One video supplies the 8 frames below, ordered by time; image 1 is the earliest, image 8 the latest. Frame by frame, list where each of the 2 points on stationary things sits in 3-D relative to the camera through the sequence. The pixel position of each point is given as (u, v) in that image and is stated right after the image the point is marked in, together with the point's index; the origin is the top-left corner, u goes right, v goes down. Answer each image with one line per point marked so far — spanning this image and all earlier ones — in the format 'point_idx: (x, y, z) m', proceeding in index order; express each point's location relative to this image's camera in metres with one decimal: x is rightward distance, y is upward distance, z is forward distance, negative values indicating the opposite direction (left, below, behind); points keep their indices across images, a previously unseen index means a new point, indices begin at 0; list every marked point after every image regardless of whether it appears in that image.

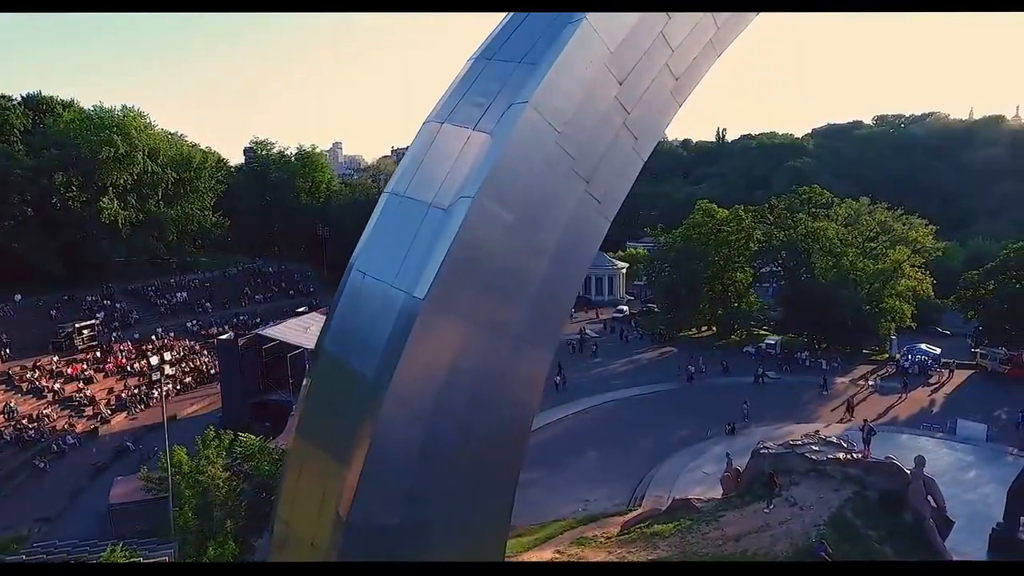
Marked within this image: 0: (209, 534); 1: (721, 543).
0: (-8.1, -6.6, +19.3) m
1: (+5.4, -6.6, +18.6) m
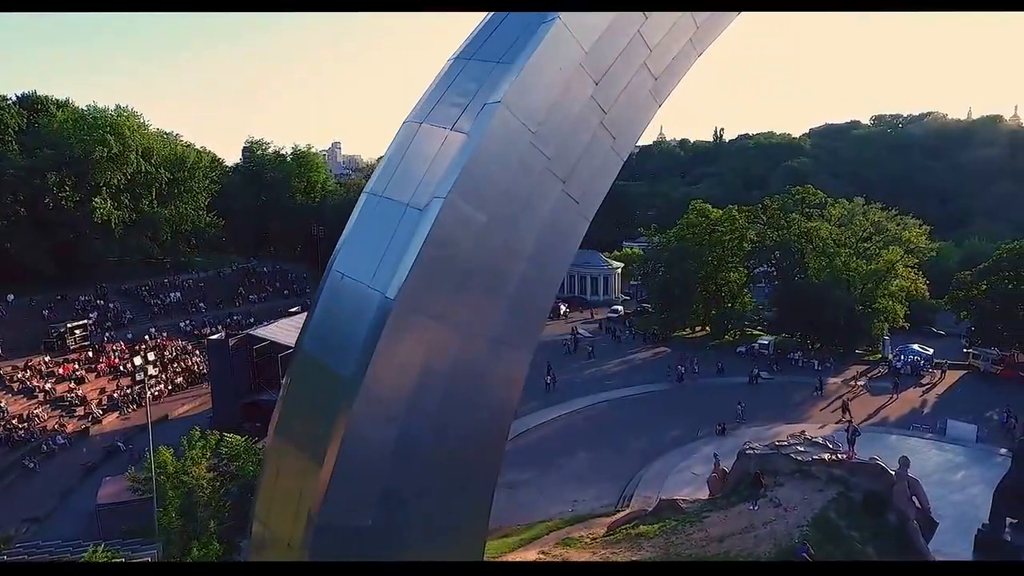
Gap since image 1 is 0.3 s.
0: (-8.5, -6.6, +19.3) m
1: (+4.9, -6.6, +18.6) m
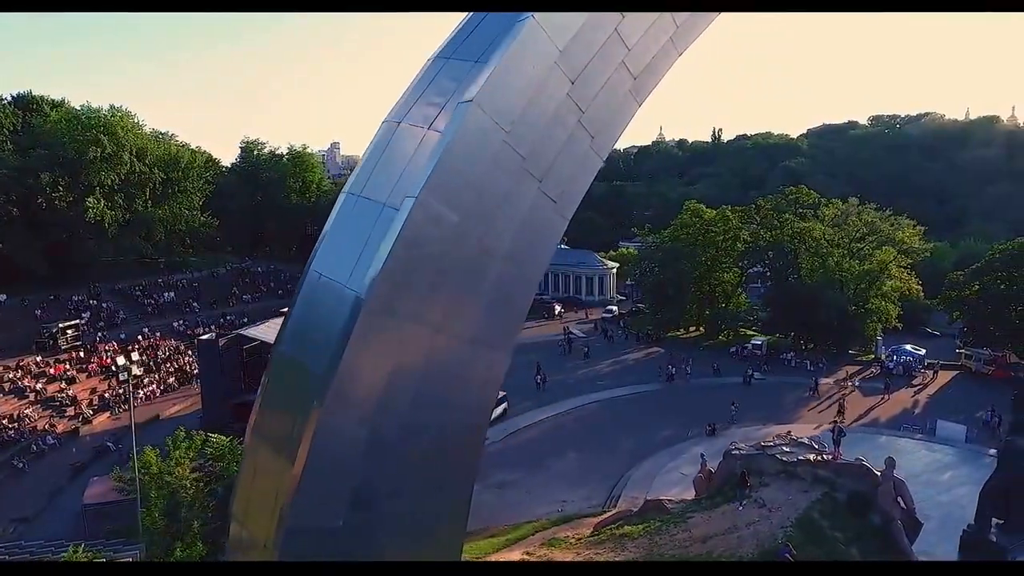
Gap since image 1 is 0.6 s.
0: (-8.9, -6.6, +19.2) m
1: (+4.5, -6.6, +18.6) m
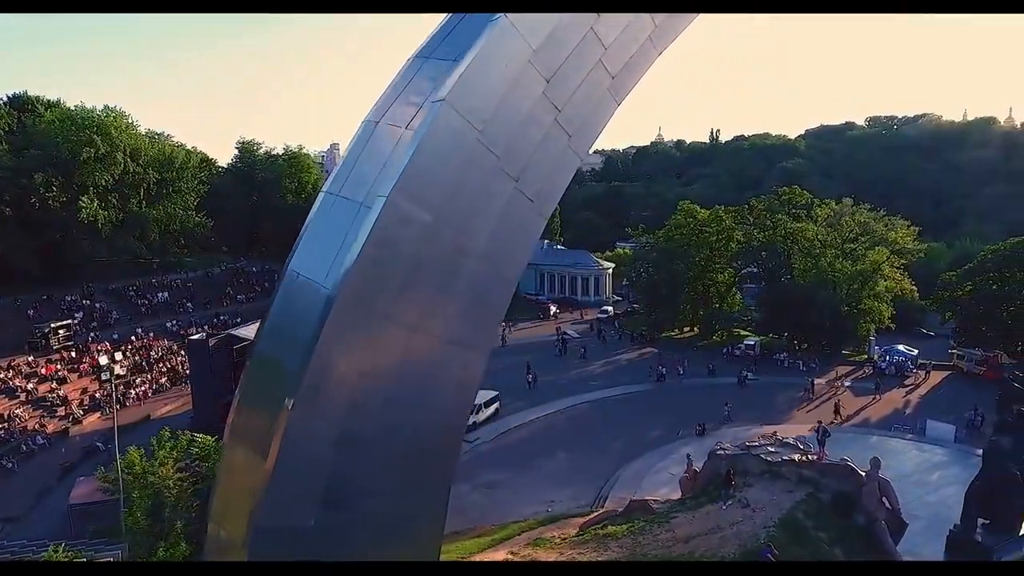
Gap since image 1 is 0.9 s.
0: (-9.4, -6.5, +19.2) m
1: (+4.1, -6.6, +18.5) m
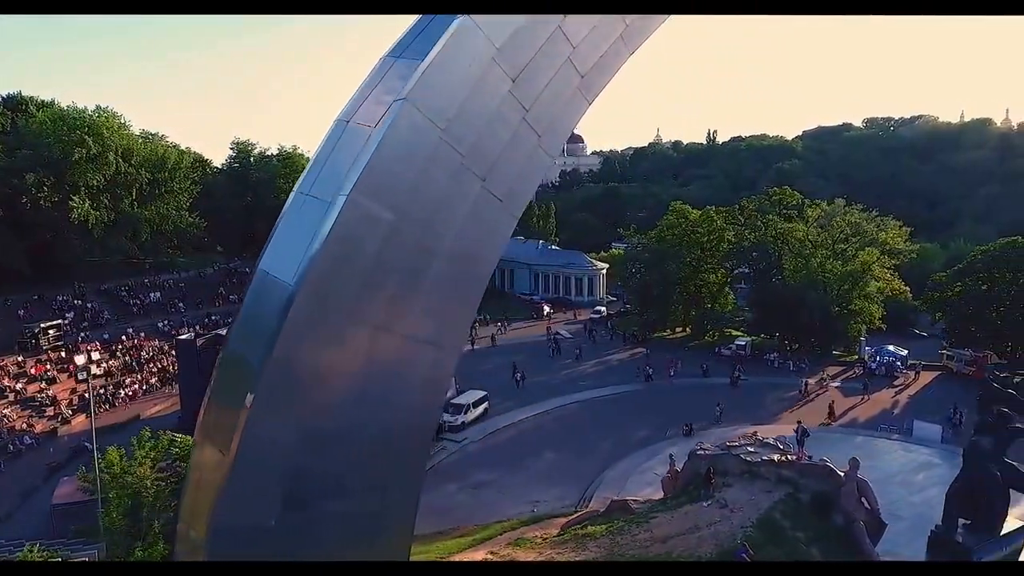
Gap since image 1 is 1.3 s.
0: (-9.9, -6.5, +19.2) m
1: (+3.5, -6.6, +18.5) m
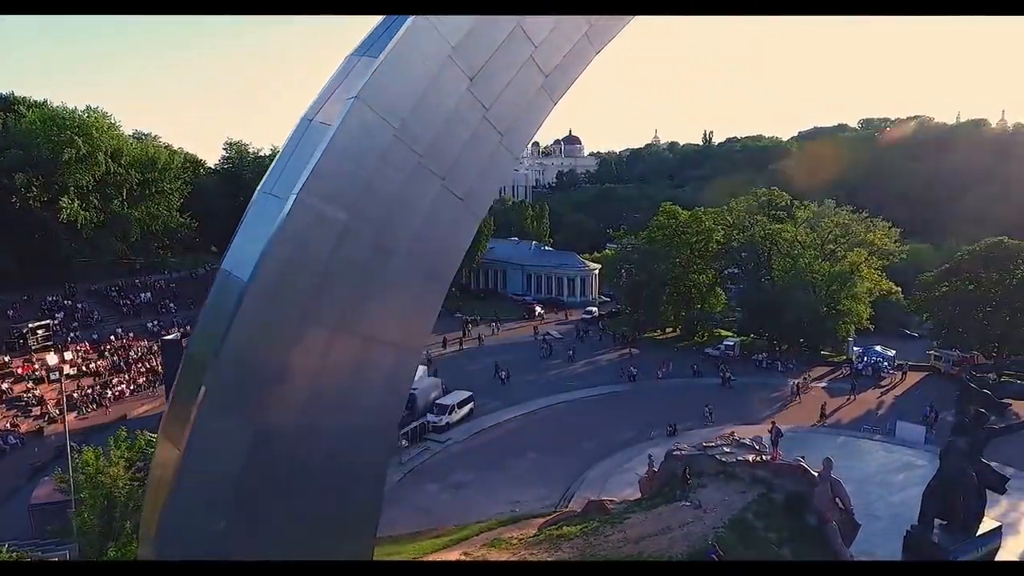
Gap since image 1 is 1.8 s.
0: (-10.7, -6.5, +19.2) m
1: (+2.8, -6.6, +18.5) m
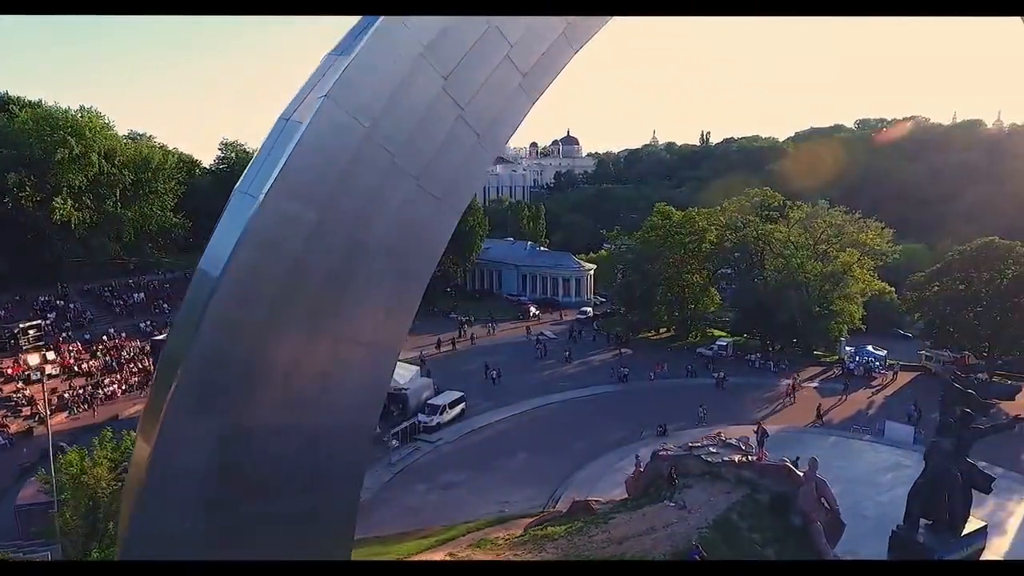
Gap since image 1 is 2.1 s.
0: (-11.1, -6.5, +19.1) m
1: (+2.4, -6.6, +18.5) m
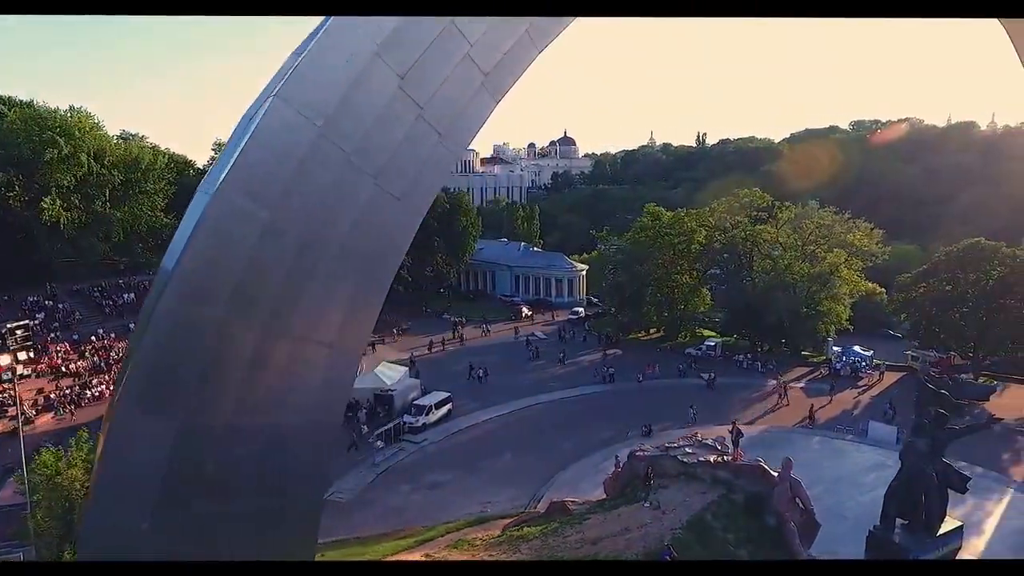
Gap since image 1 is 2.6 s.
0: (-11.8, -6.5, +19.1) m
1: (+1.7, -6.6, +18.5) m
